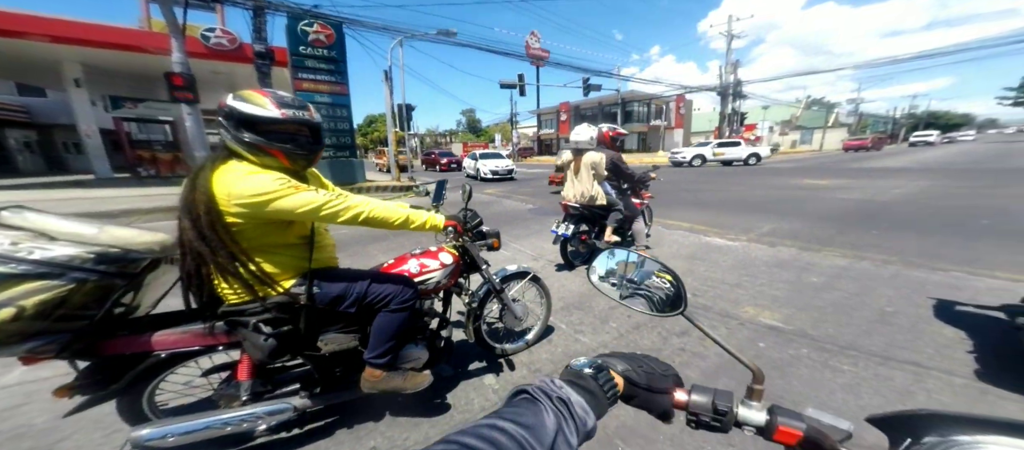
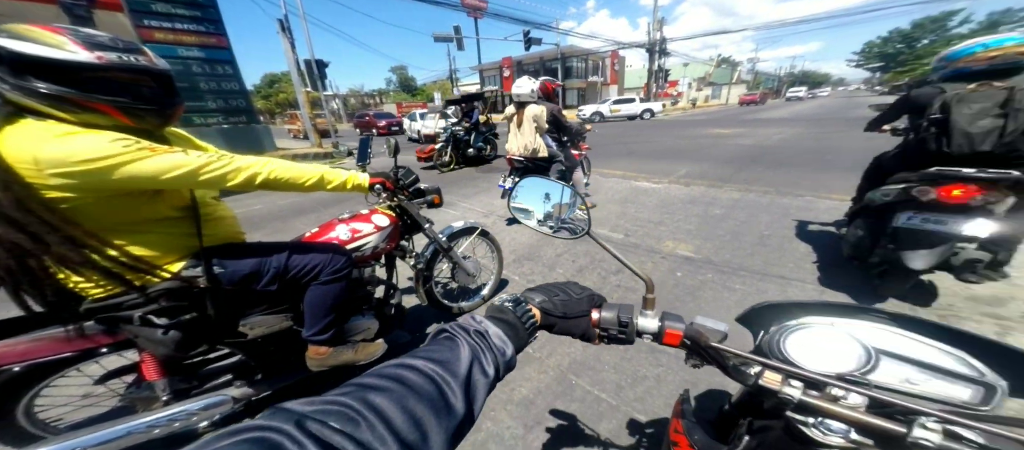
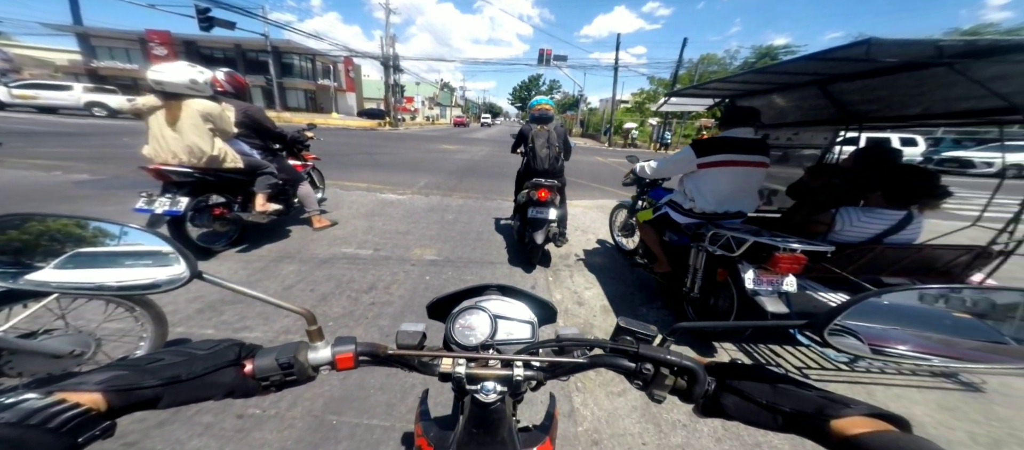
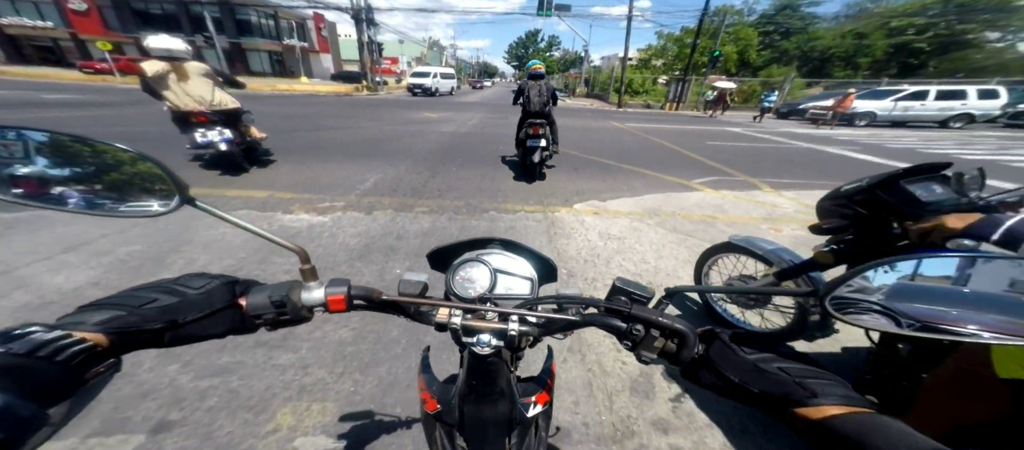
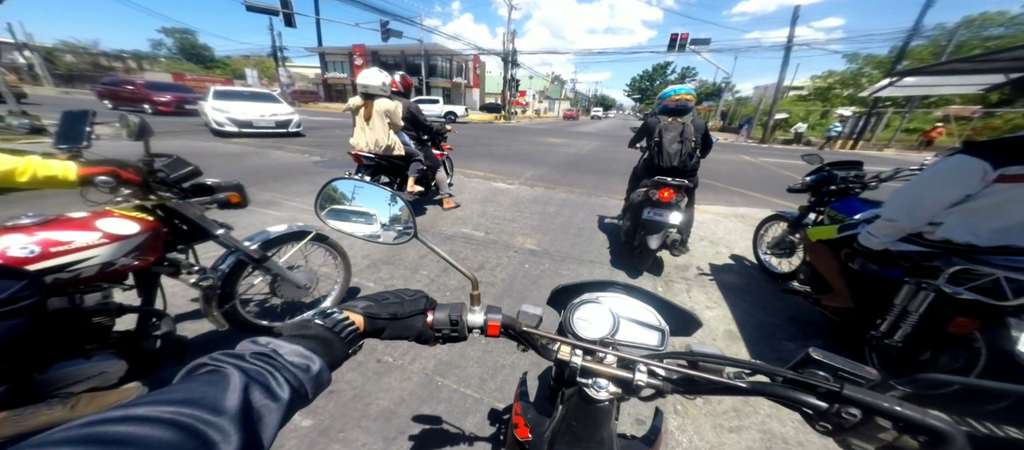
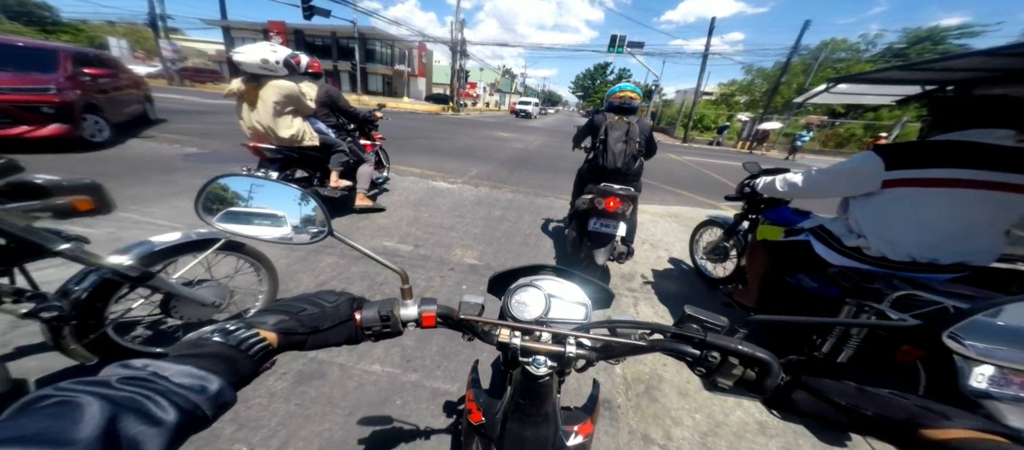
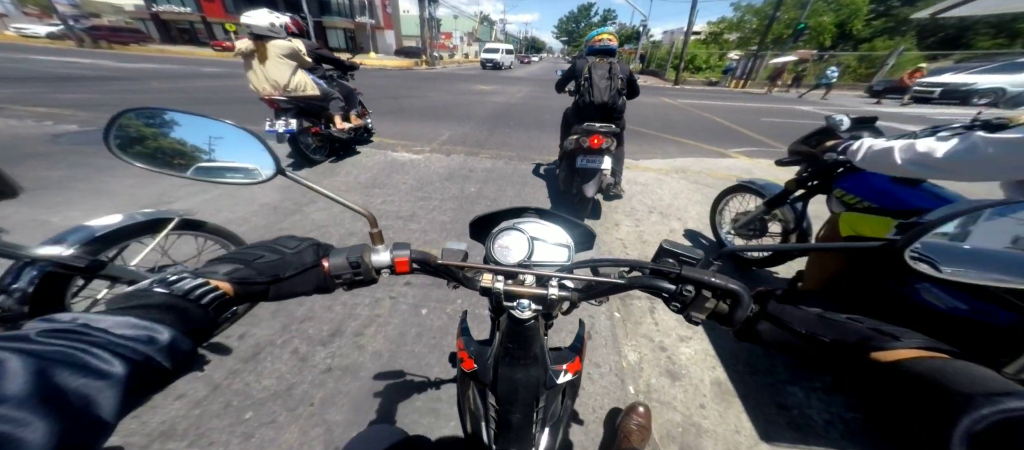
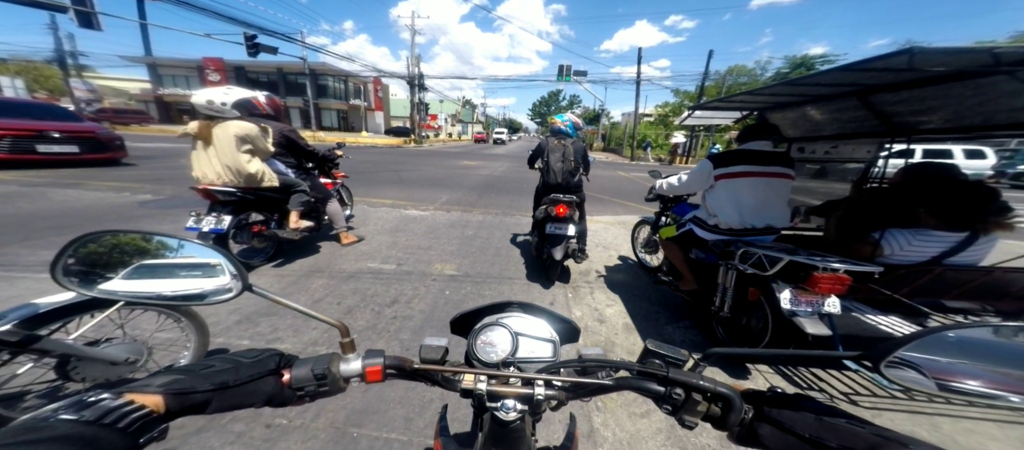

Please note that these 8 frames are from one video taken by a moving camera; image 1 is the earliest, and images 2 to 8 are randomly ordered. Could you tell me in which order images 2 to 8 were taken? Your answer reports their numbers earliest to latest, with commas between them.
2, 5, 3, 8, 6, 7, 4
